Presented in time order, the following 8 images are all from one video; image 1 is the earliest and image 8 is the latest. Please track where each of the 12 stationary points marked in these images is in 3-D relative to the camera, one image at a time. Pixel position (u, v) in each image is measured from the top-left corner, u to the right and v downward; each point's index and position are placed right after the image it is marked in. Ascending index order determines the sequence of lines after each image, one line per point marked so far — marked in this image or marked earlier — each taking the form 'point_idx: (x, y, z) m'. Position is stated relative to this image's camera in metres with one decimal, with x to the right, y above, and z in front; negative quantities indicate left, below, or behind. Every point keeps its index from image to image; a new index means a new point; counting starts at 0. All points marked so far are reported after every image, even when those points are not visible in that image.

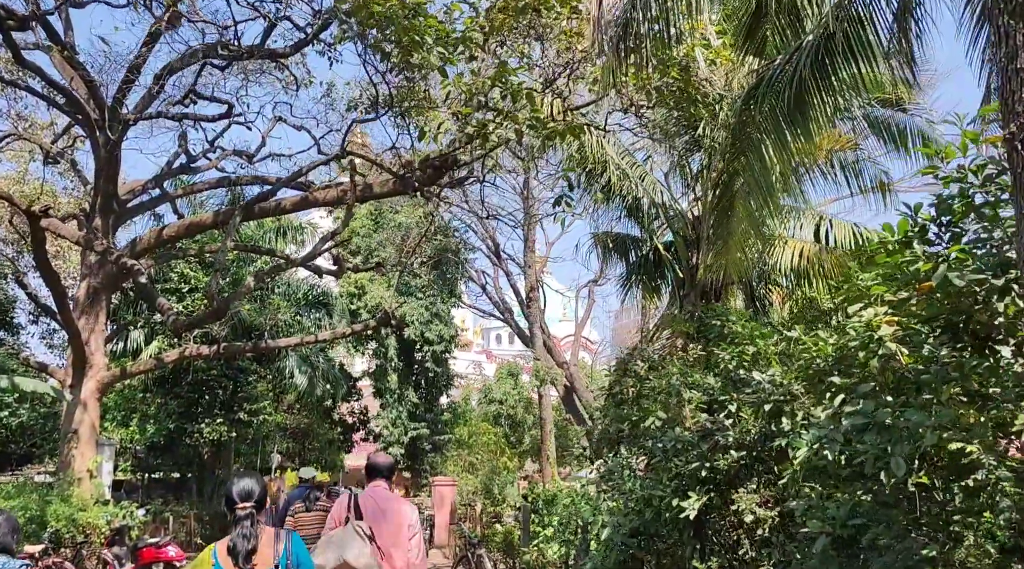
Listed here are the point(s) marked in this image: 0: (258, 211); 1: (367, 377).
0: (-2.8, +0.8, +10.1) m
1: (-3.1, -2.0, +19.6) m
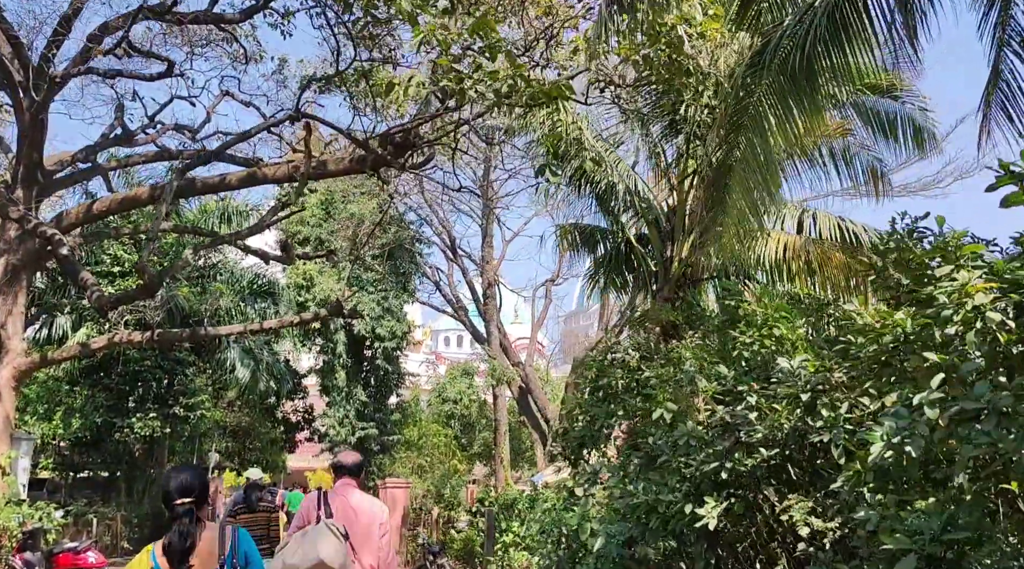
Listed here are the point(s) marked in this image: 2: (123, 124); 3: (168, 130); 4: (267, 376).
0: (-3.2, +1.0, +9.3) m
1: (-4.1, -1.9, +18.7) m
2: (-4.8, +2.0, +11.2) m
3: (-4.5, +2.0, +11.8) m
4: (-3.8, -1.4, +14.2) m
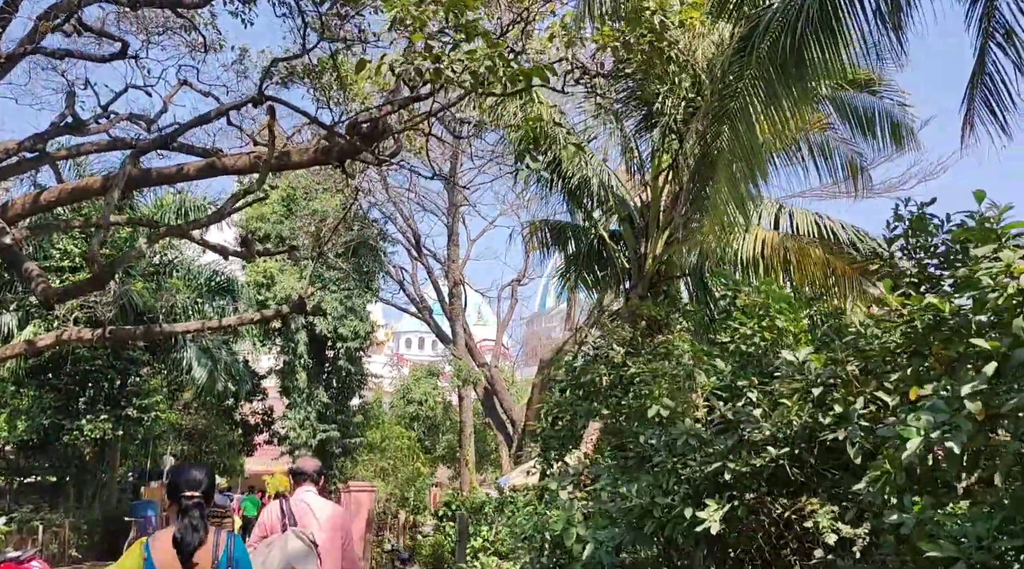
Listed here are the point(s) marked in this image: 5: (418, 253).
0: (-3.5, +1.0, +8.8) m
1: (-4.8, -1.8, +18.2) m
2: (-5.2, +2.0, +10.7) m
3: (-4.9, +2.1, +11.3) m
4: (-4.4, -1.4, +13.7) m
5: (-2.0, +0.7, +19.1) m
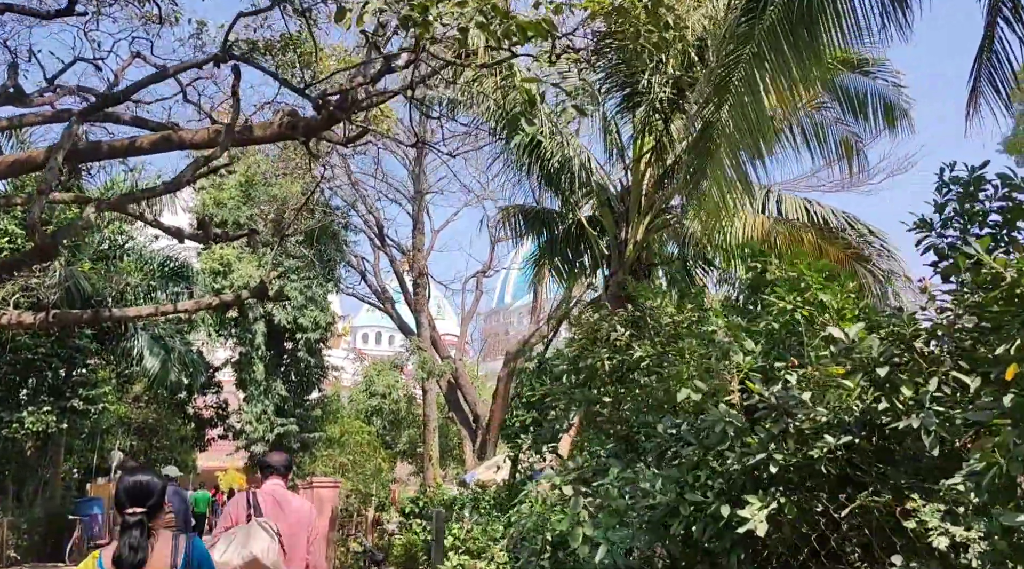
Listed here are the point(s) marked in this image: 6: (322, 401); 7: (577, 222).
0: (-3.7, +1.2, +8.2) m
1: (-5.5, -1.6, +17.5) m
2: (-5.5, +2.2, +9.9) m
3: (-5.2, +2.3, +10.6) m
4: (-4.8, -1.2, +13.0) m
5: (-2.7, +0.9, +18.6) m
6: (-3.9, -2.4, +18.5) m
7: (+0.7, +0.7, +10.4) m
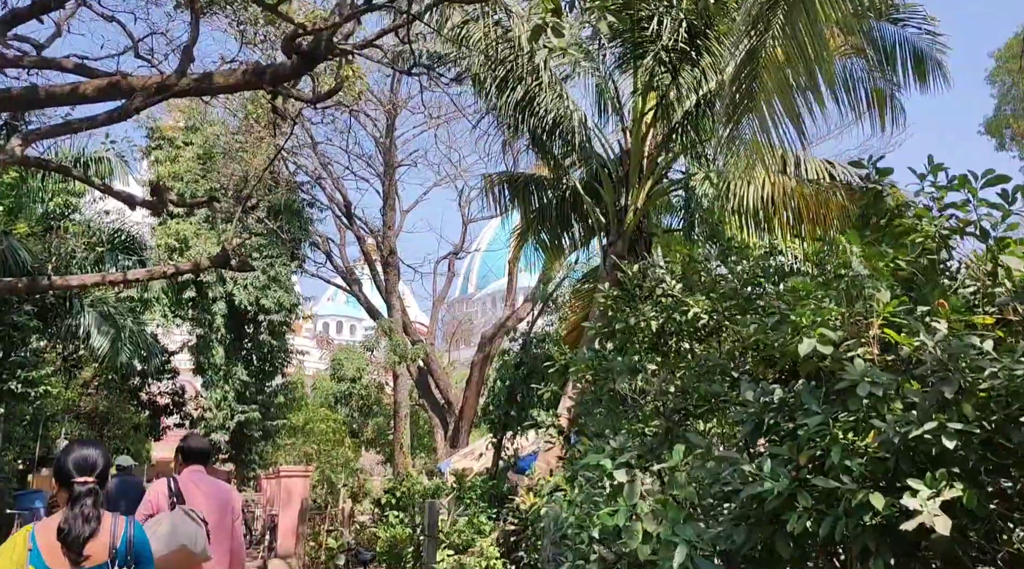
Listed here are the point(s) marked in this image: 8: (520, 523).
0: (-3.7, +1.5, +7.2) m
1: (-6.0, -1.2, +16.5) m
2: (-5.6, +2.5, +8.9) m
3: (-5.4, +2.6, +9.6) m
4: (-5.1, -0.8, +12.0) m
5: (-3.2, +1.3, +17.6) m
6: (-4.4, -2.0, +17.5) m
7: (+0.6, +1.0, +9.6) m
8: (+0.1, -2.1, +7.8) m
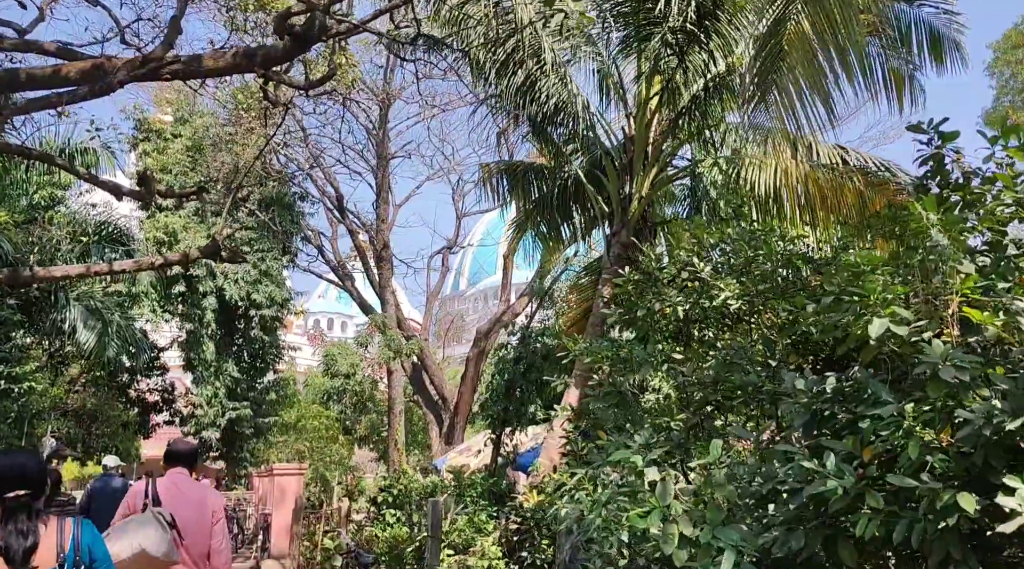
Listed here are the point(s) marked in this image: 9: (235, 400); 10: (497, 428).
0: (-3.7, +1.6, +6.9) m
1: (-6.0, -1.1, +16.2) m
2: (-5.6, +2.6, +8.5) m
3: (-5.4, +2.7, +9.2) m
4: (-5.1, -0.8, +11.7) m
5: (-3.3, +1.4, +17.3) m
6: (-4.5, -1.9, +17.2) m
7: (+0.6, +1.1, +9.4) m
8: (+0.1, -2.0, +7.5) m
9: (-4.9, -2.1, +16.0) m
10: (-0.2, -1.7, +10.4) m
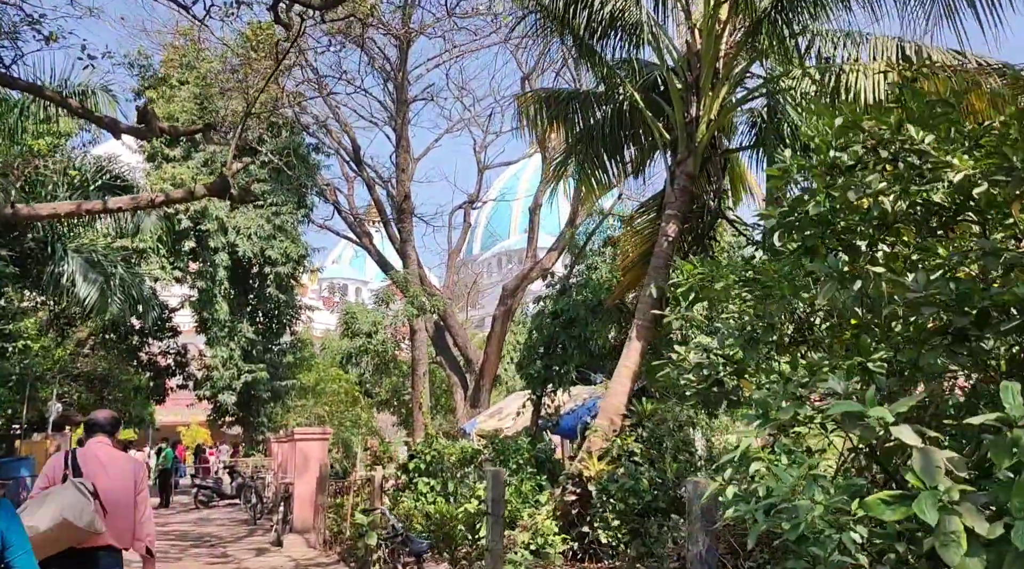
0: (-3.3, +2.0, +5.9) m
1: (-5.5, -0.4, +15.3) m
2: (-5.2, +3.1, +7.5) m
3: (-5.0, +3.1, +8.2) m
4: (-4.7, -0.2, +10.8) m
5: (-2.8, +2.2, +16.3) m
6: (-3.9, -1.1, +16.3) m
7: (+1.0, +1.6, +8.3) m
8: (+0.5, -1.5, +6.6) m
9: (-4.4, -1.3, +15.1) m
10: (+0.3, -1.1, +9.5) m
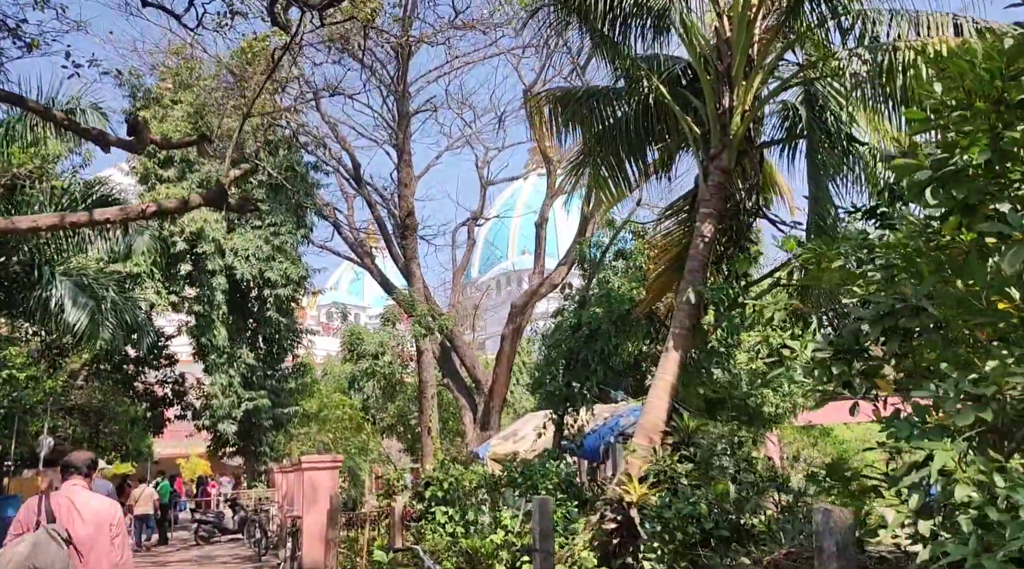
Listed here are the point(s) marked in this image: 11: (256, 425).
0: (-3.2, +1.9, +5.4) m
1: (-5.4, -0.8, +14.7) m
2: (-5.1, +2.9, +7.0) m
3: (-4.9, +2.9, +7.7) m
4: (-4.5, -0.5, +10.2) m
5: (-2.7, +1.8, +15.8) m
6: (-3.8, -1.5, +15.7) m
7: (+1.1, +1.6, +7.8) m
8: (+0.7, -1.5, +6.0) m
9: (-4.2, -1.7, +14.5) m
10: (+0.5, -1.2, +8.9) m
11: (-4.2, -2.3, +14.6) m
